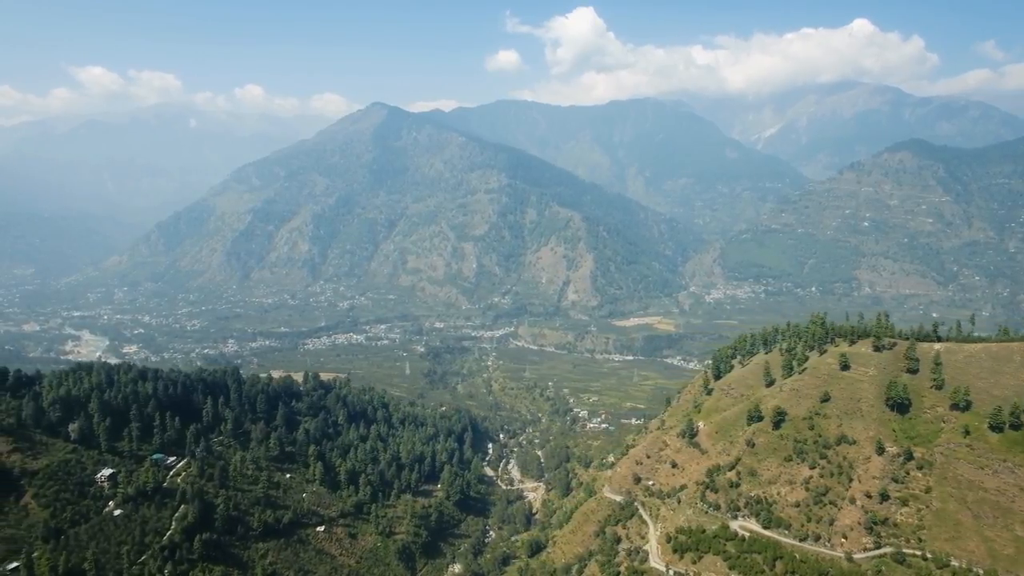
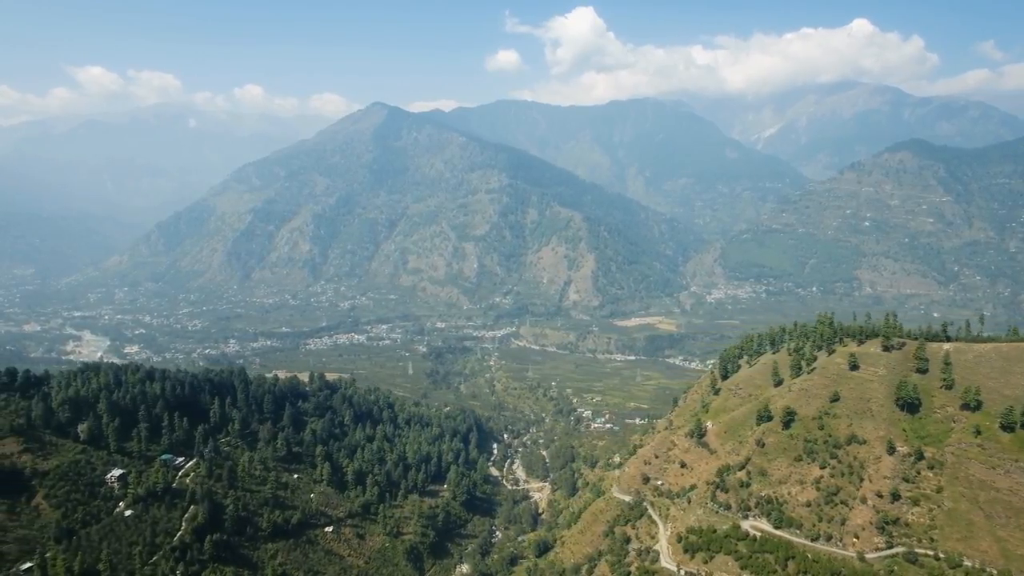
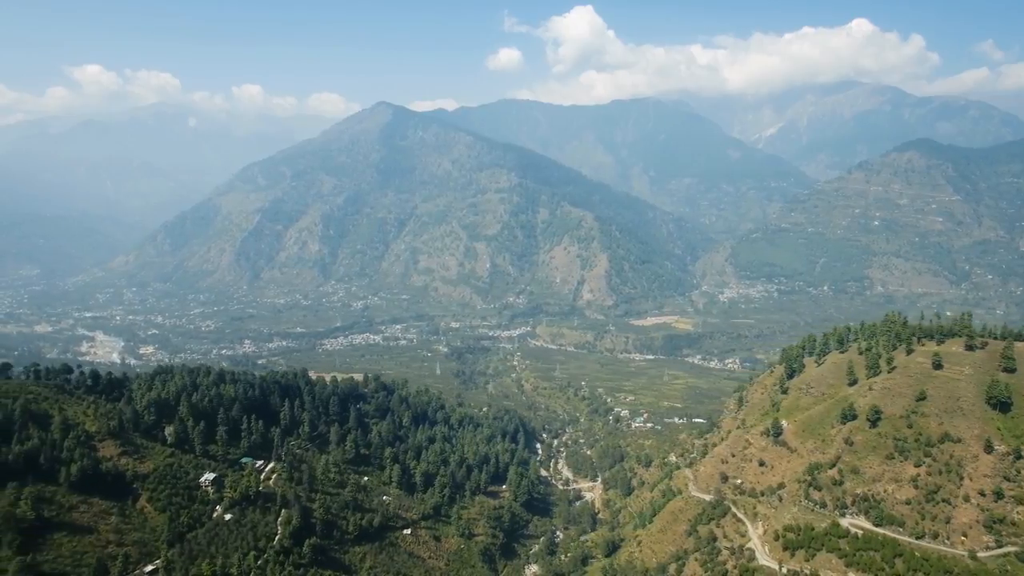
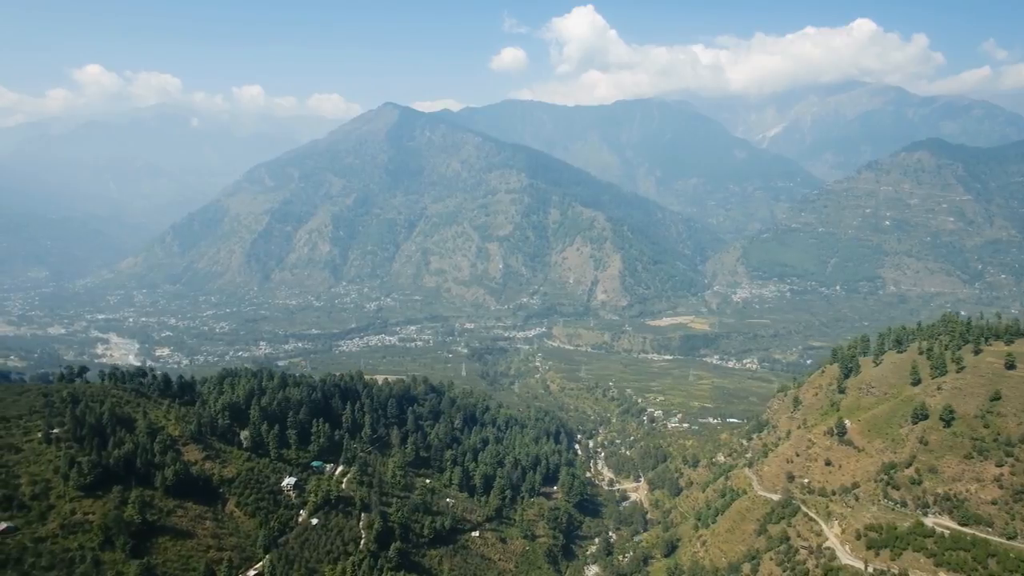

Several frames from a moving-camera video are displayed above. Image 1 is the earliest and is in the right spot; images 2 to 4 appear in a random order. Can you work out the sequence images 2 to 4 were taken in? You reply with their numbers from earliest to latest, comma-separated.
2, 3, 4
